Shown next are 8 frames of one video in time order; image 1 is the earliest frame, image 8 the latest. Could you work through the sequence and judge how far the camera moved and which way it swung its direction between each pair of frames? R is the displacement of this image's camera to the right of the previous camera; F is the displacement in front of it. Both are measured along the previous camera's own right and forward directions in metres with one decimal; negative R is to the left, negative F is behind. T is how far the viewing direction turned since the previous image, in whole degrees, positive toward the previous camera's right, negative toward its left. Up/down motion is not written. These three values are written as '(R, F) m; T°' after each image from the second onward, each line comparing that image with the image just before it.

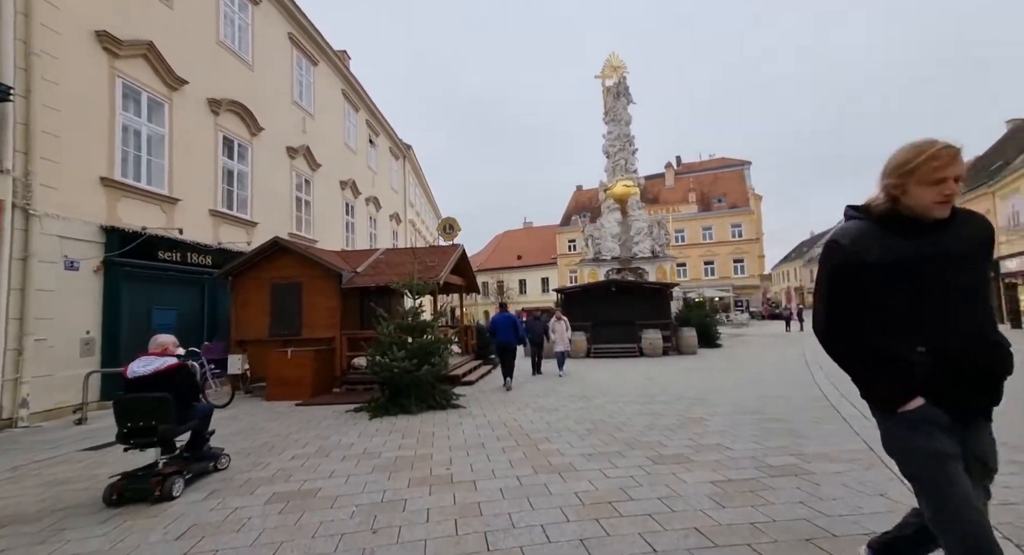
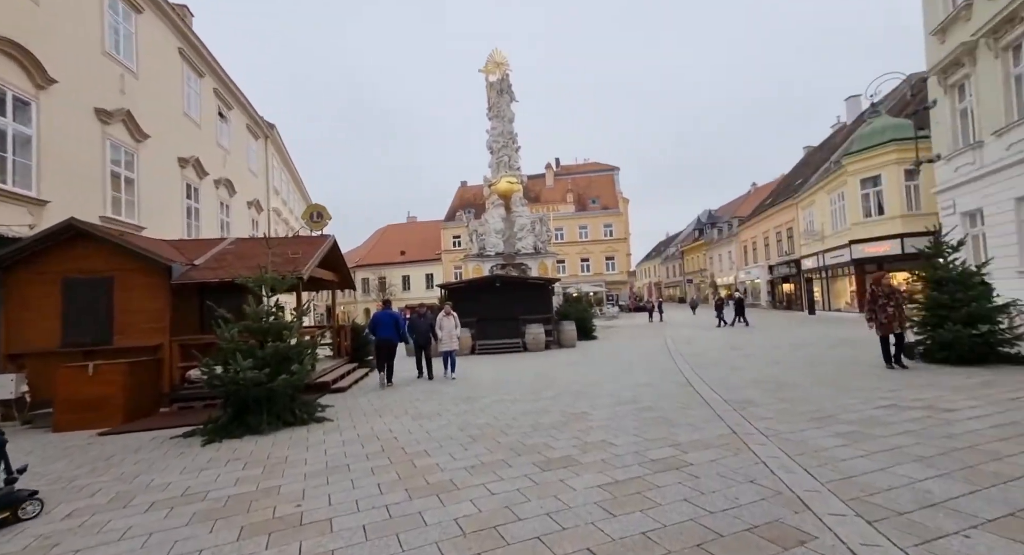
(+0.1, +0.4) m; +14°
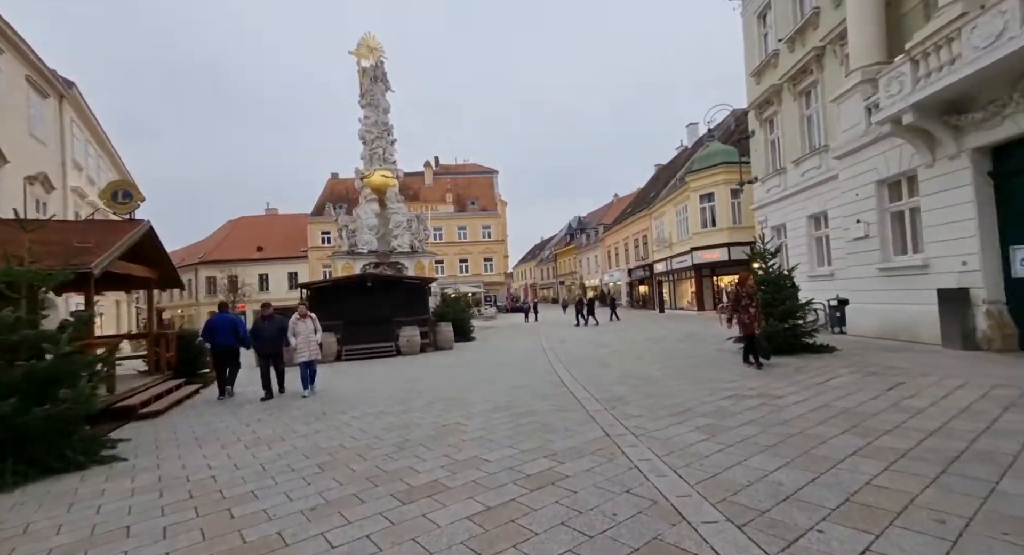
(+0.1, +0.5) m; +15°
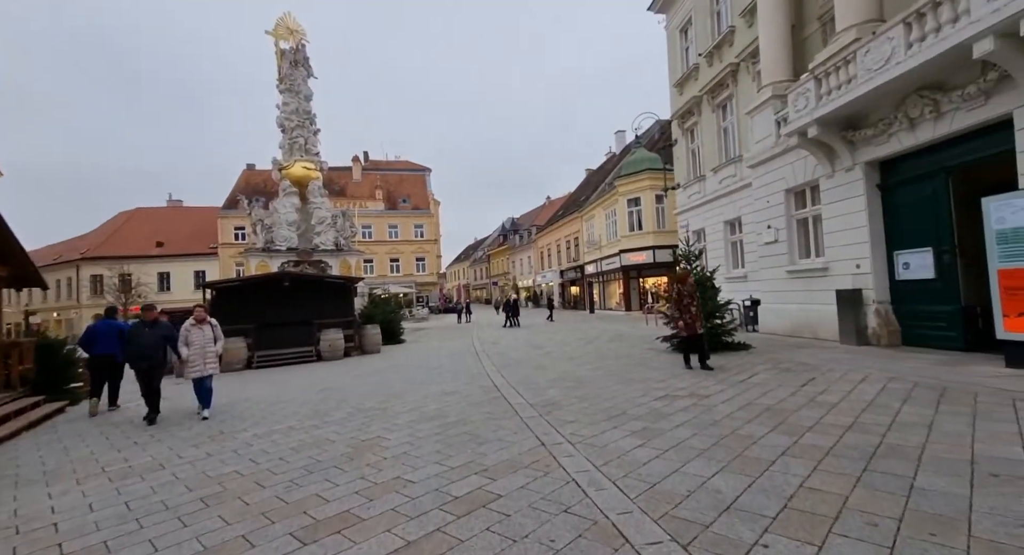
(0.0, +0.3) m; +8°
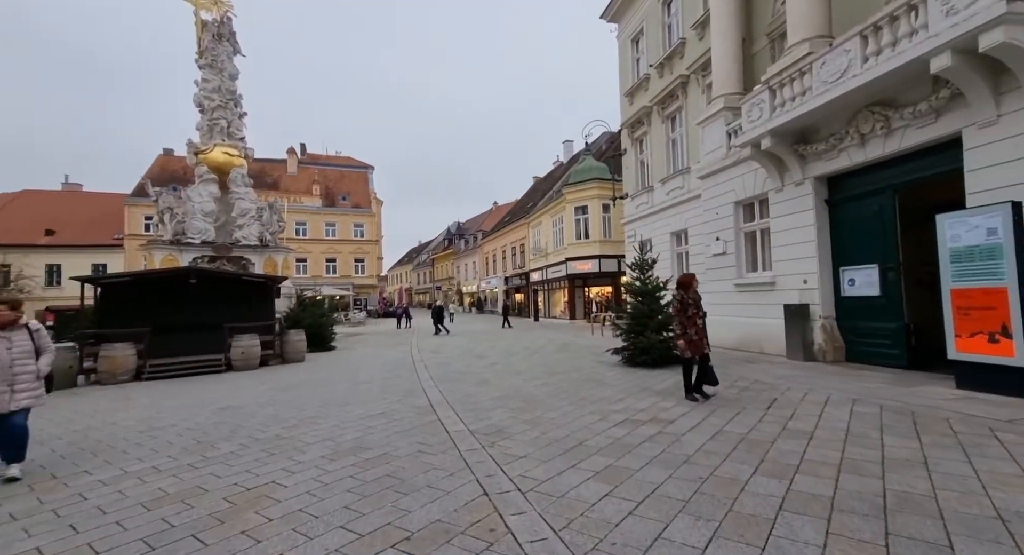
(0.0, +0.9) m; +7°
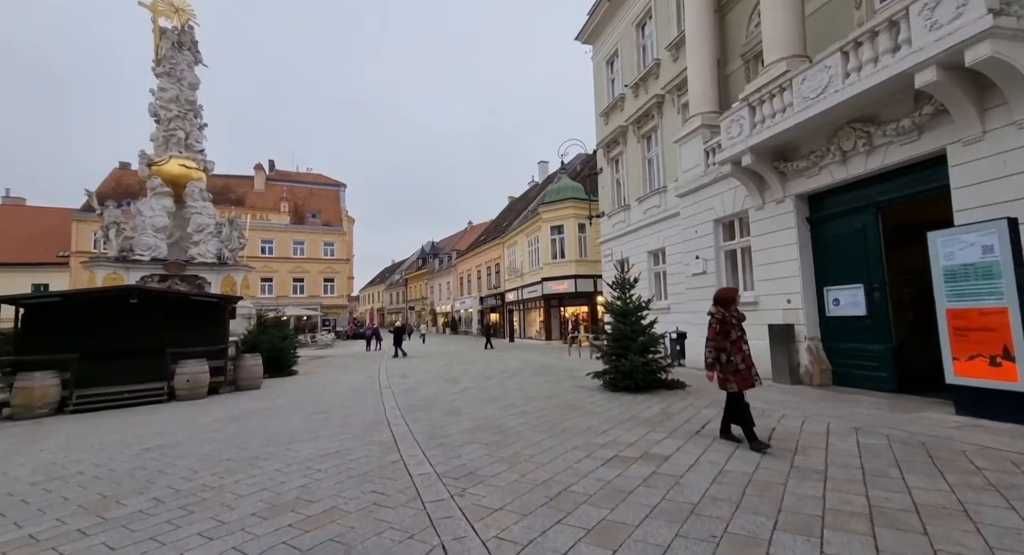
(0.0, +0.6) m; +3°
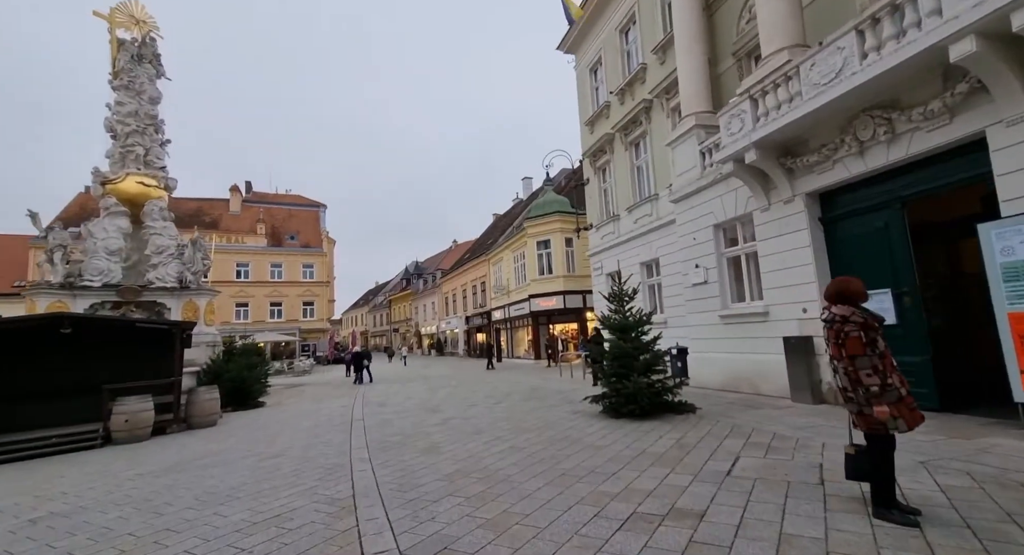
(0.0, +1.1) m; +2°
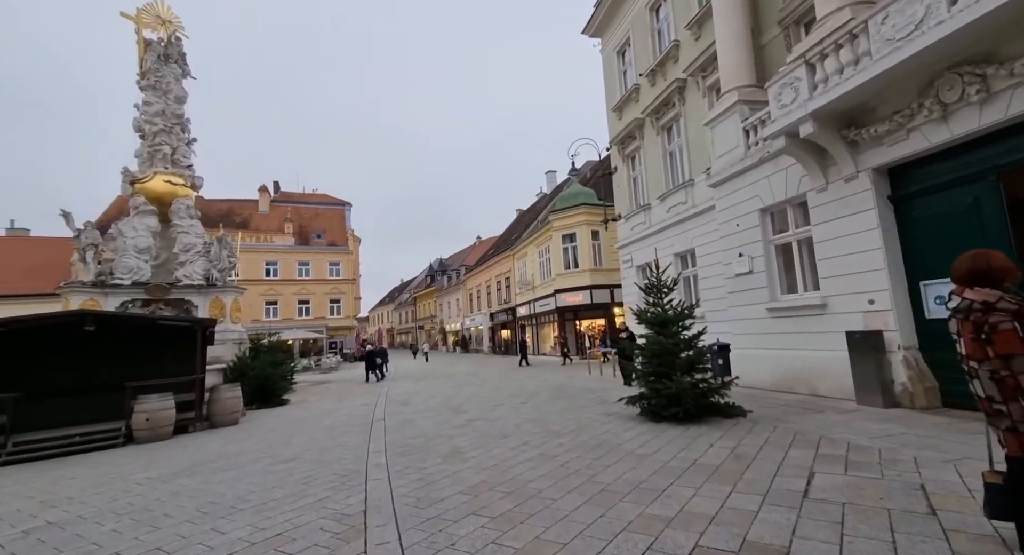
(-0.1, +0.7) m; -3°
